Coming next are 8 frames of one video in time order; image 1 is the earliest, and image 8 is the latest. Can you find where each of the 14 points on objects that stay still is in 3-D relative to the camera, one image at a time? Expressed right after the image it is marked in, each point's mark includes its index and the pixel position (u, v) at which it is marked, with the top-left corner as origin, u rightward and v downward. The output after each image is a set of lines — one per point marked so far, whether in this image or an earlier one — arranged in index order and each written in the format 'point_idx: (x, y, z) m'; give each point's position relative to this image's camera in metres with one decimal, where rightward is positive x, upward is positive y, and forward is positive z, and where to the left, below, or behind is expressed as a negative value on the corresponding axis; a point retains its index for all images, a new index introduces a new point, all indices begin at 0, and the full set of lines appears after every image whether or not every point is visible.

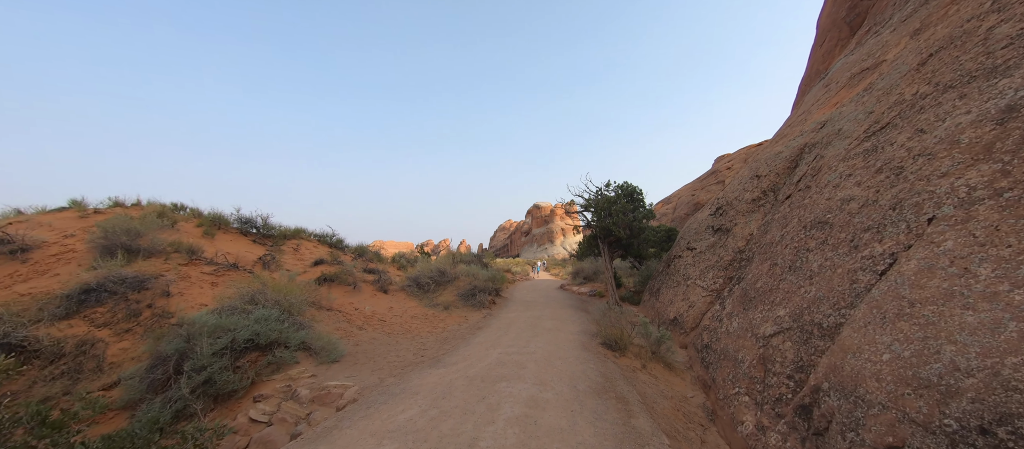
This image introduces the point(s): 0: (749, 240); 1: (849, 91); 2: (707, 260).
0: (+5.9, -0.4, +8.2) m
1: (+8.3, +3.3, +8.1) m
2: (+5.6, -1.1, +9.5) m
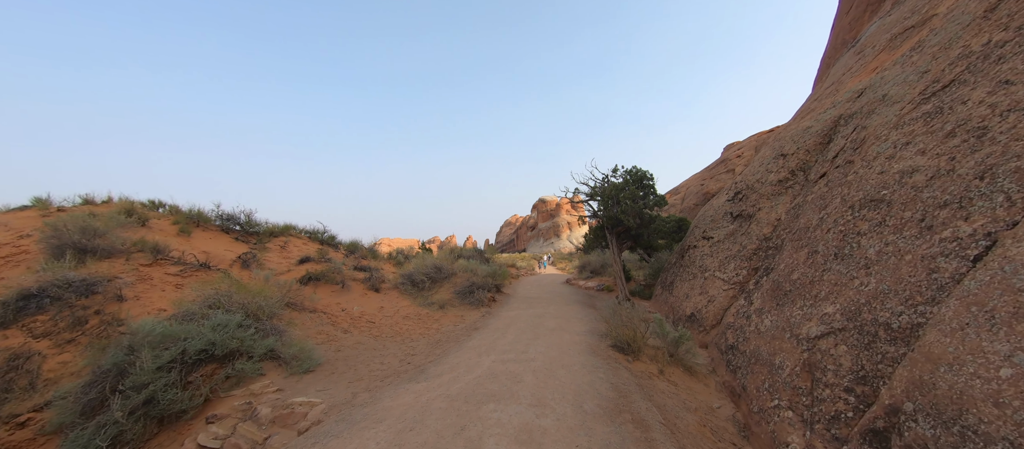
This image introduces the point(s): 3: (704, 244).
0: (+5.9, 0.0, +7.3) m
1: (+8.2, +3.7, +7.1) m
2: (+5.6, -0.7, +8.6) m
3: (+5.8, -0.6, +10.0) m
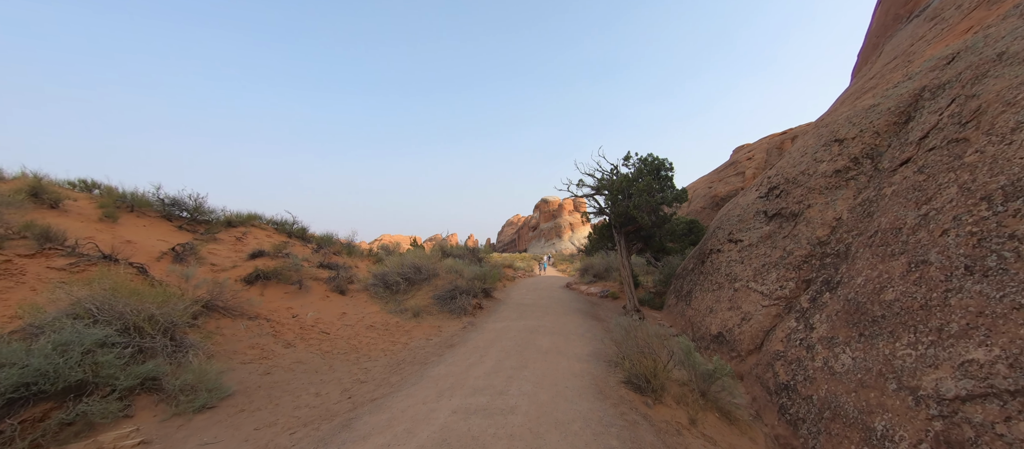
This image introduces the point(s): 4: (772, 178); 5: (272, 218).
0: (+5.6, 0.0, +5.7) m
1: (+8.1, +3.6, +5.5) m
2: (+5.3, -0.7, +7.0) m
3: (+5.6, -0.6, +8.4) m
4: (+6.9, +1.2, +8.8) m
5: (-8.4, +0.2, +11.4) m
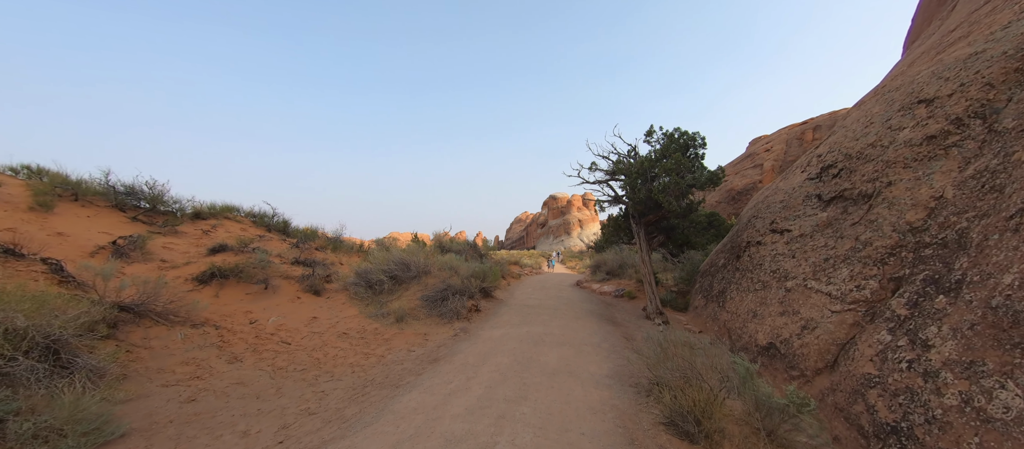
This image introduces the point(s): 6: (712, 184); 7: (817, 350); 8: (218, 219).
0: (+5.6, +0.2, +4.3) m
1: (+8.0, +3.9, +4.0) m
2: (+5.3, -0.4, +5.6) m
3: (+5.6, -0.3, +7.0) m
4: (+7.0, +1.5, +7.3) m
5: (-8.3, +0.4, +10.3) m
6: (+4.6, +0.9, +7.6) m
7: (+4.3, -1.8, +4.6) m
8: (-8.3, +0.1, +9.3) m
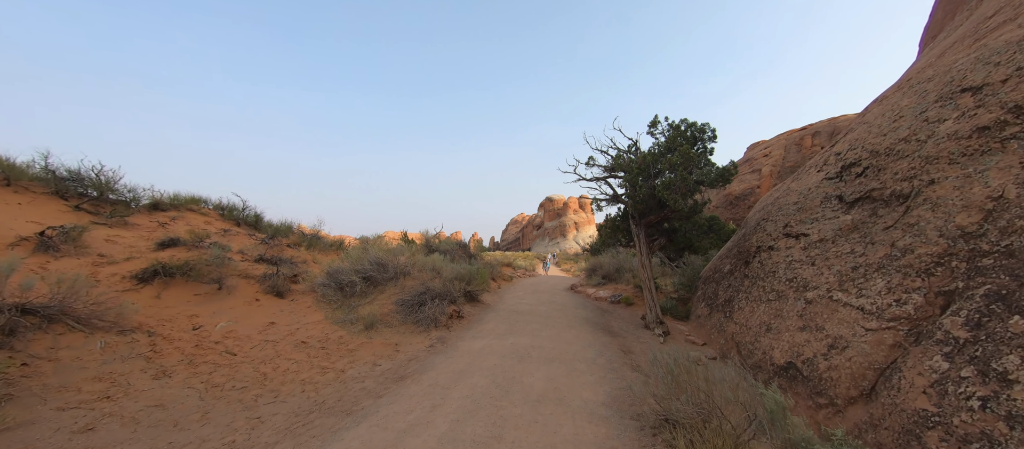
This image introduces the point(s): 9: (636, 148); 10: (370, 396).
0: (+5.4, +0.2, +3.6) m
1: (+7.9, +3.8, +3.4) m
2: (+5.1, -0.5, +4.9) m
3: (+5.4, -0.4, +6.3) m
4: (+6.7, +1.4, +6.7) m
5: (-8.6, +0.6, +9.5) m
6: (+4.4, +0.9, +6.9) m
7: (+4.0, -1.8, +3.9) m
8: (-8.6, +0.3, +8.5) m
9: (+3.0, +1.8, +8.0) m
10: (-1.7, -2.0, +3.9) m
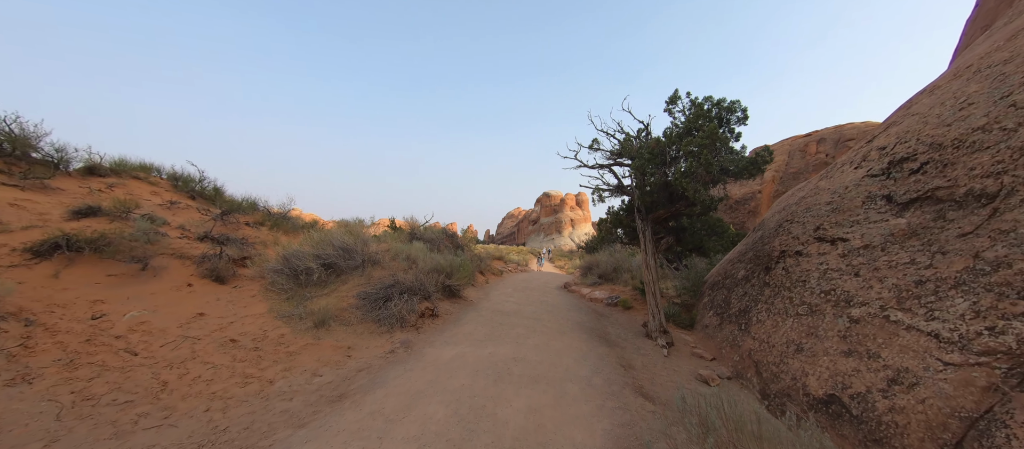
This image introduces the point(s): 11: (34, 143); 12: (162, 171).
0: (+5.2, +0.1, +2.7) m
1: (+7.9, +3.6, +2.4) m
2: (+4.9, -0.5, +4.0) m
3: (+5.1, -0.4, +5.4) m
4: (+6.6, +1.3, +5.7) m
5: (-8.8, +1.4, +8.4) m
6: (+4.2, +0.9, +6.0) m
7: (+3.8, -1.8, +3.0) m
8: (-8.8, +1.0, +7.4) m
9: (+2.9, +1.9, +7.0) m
10: (-1.9, -1.8, +2.9) m
11: (-9.1, +1.6, +6.3) m
12: (-8.9, +1.4, +8.4) m
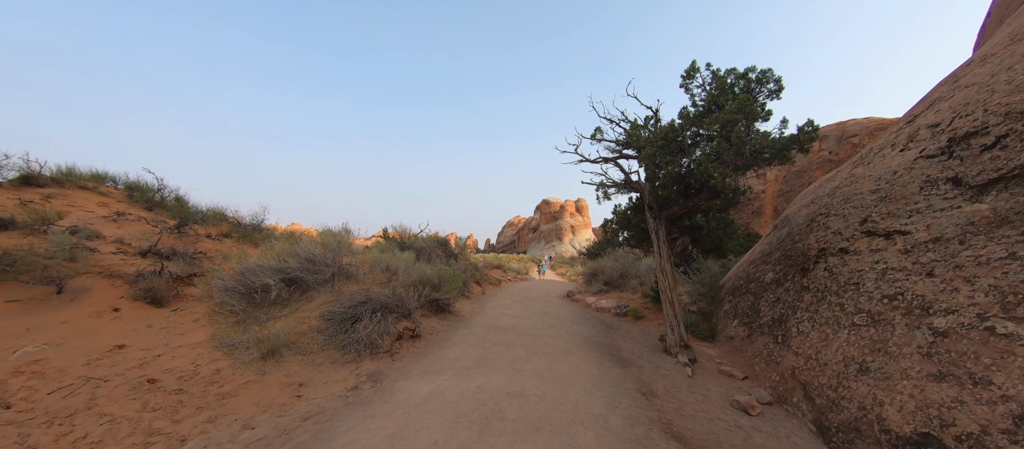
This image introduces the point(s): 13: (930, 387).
0: (+5.1, +0.3, +1.8) m
1: (+7.7, +3.8, +1.6) m
2: (+4.8, -0.4, +3.1) m
3: (+5.0, -0.3, +4.5) m
4: (+6.5, +1.5, +4.9) m
5: (-8.9, +1.0, +7.6) m
6: (+4.1, +1.0, +5.1) m
7: (+3.7, -1.7, +2.1) m
8: (-8.9, +0.7, +6.5) m
9: (+2.7, +2.0, +6.2) m
10: (-2.0, -1.8, +2.0) m
11: (-9.3, +1.3, +5.4) m
12: (-9.1, +1.0, +7.5) m
13: (+3.9, -1.5, +3.1) m
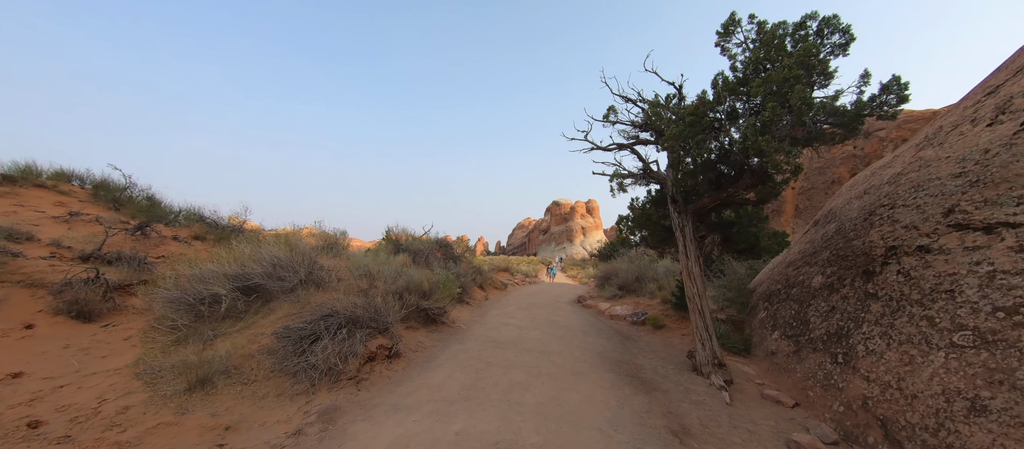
0: (+4.9, +0.4, +0.9) m
1: (+7.5, +4.0, +0.6) m
2: (+4.7, -0.3, +2.2) m
3: (+5.0, -0.2, +3.5) m
4: (+6.4, +1.6, +3.9) m
5: (-8.9, +1.0, +7.0) m
6: (+4.0, +1.1, +4.2) m
7: (+3.6, -1.6, +1.1) m
8: (-8.9, +0.7, +5.9) m
9: (+2.7, +2.0, +5.2) m
10: (-2.1, -1.7, +1.2) m
11: (-9.3, +1.3, +4.8) m
12: (-9.0, +1.0, +6.9) m
13: (+3.9, -1.4, +2.1) m
